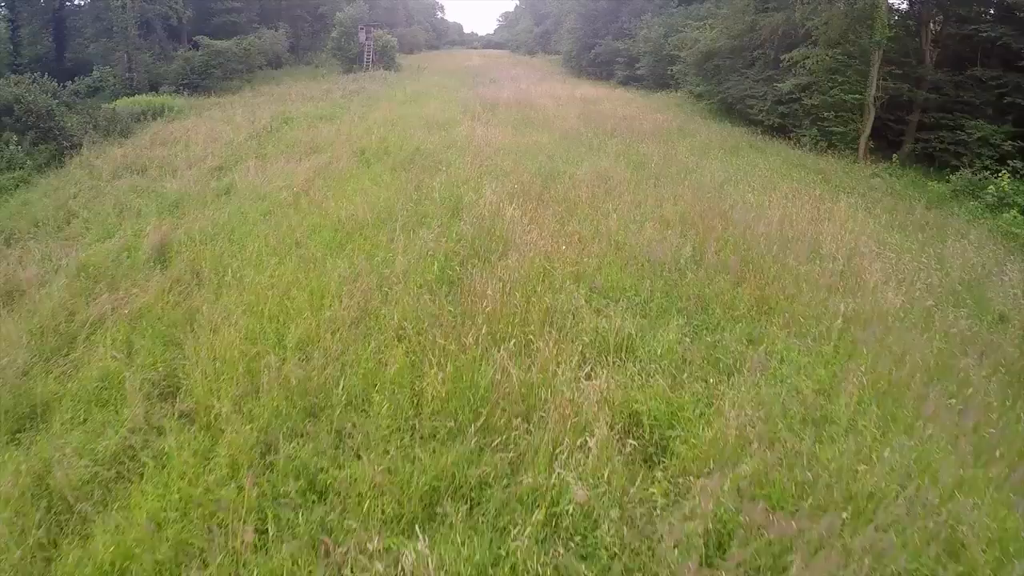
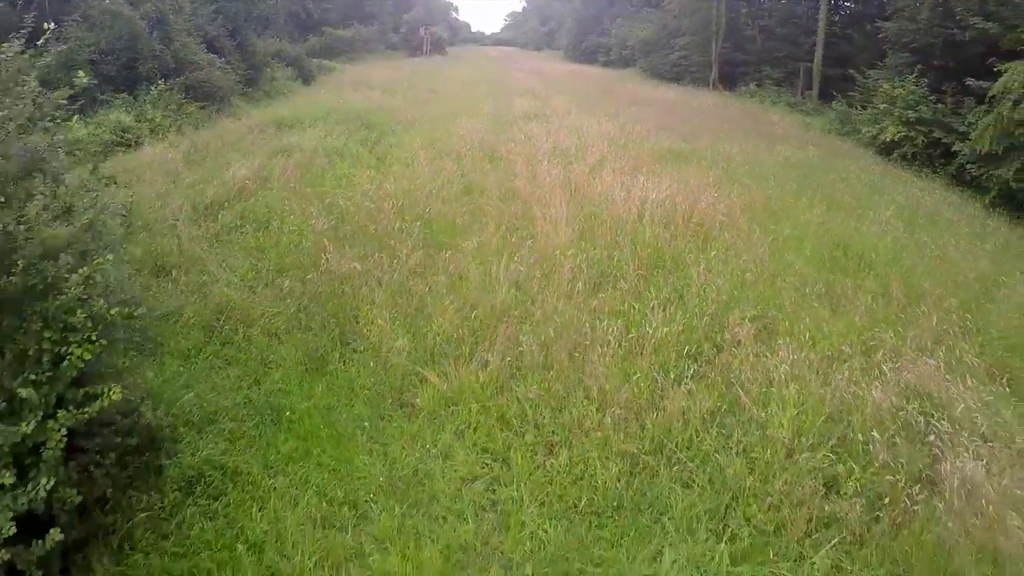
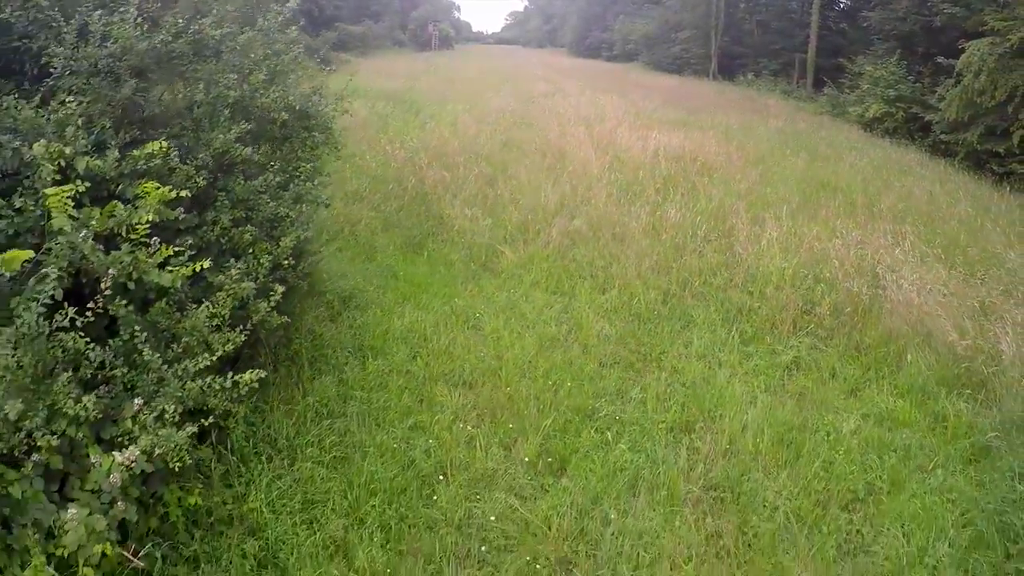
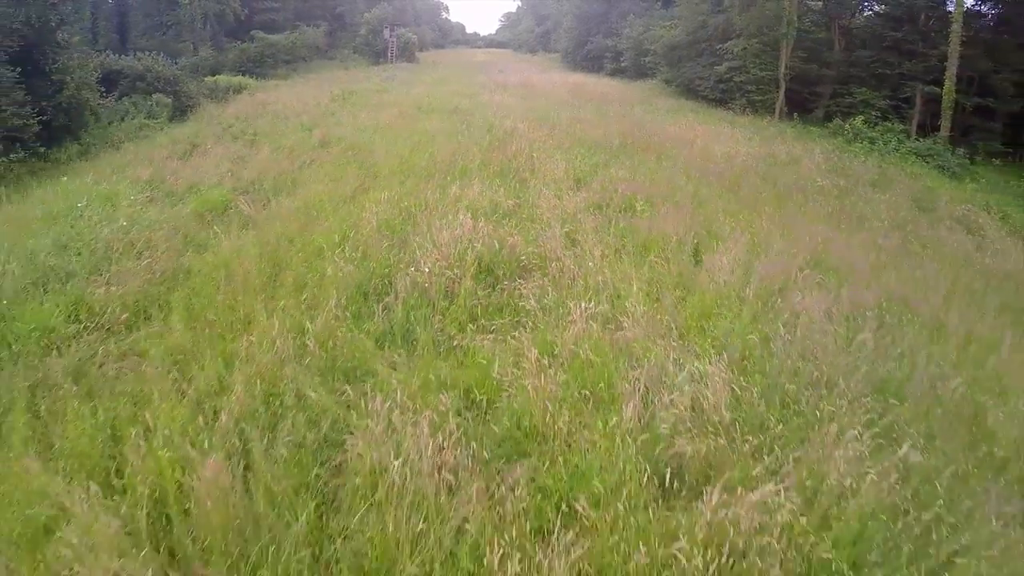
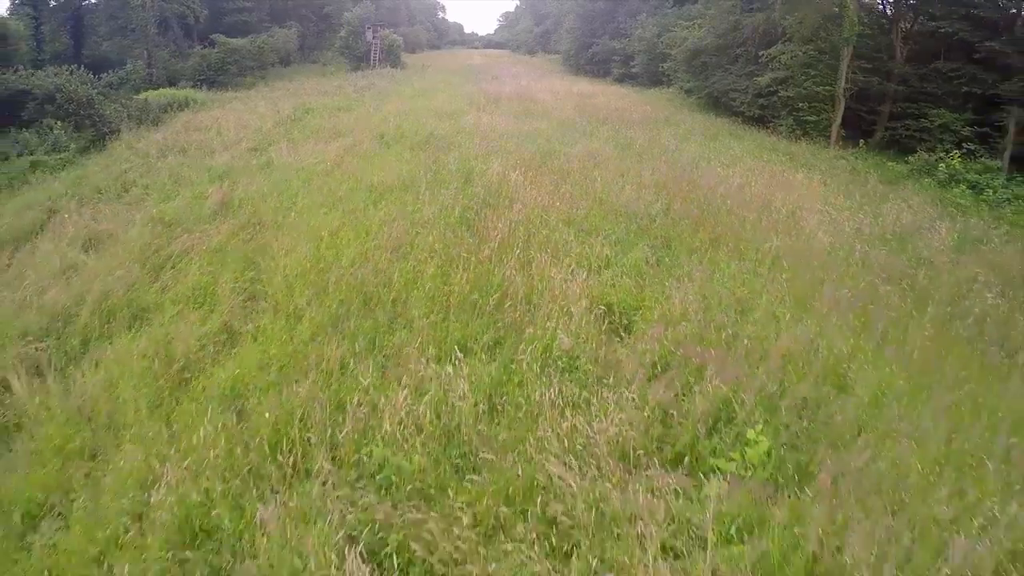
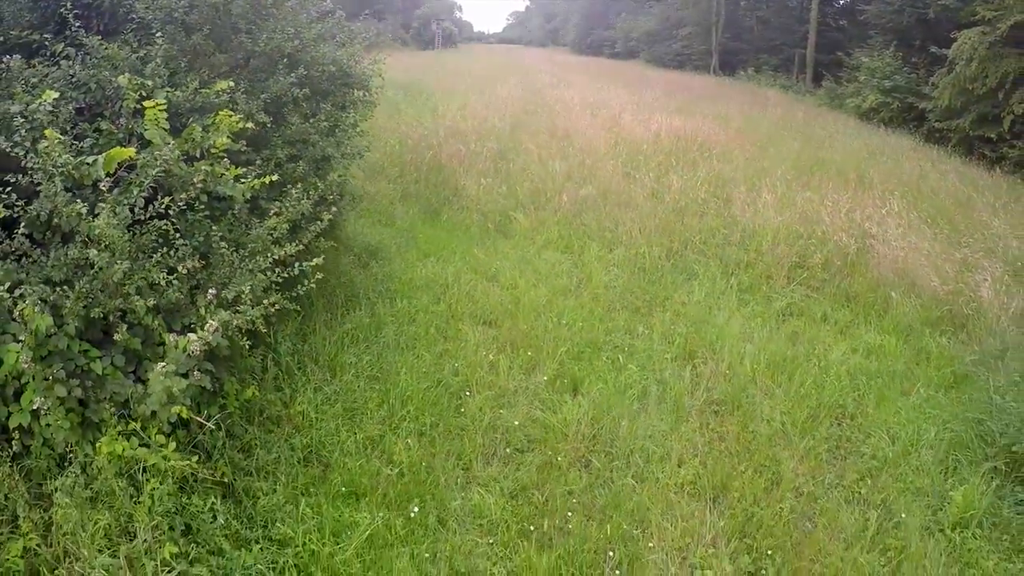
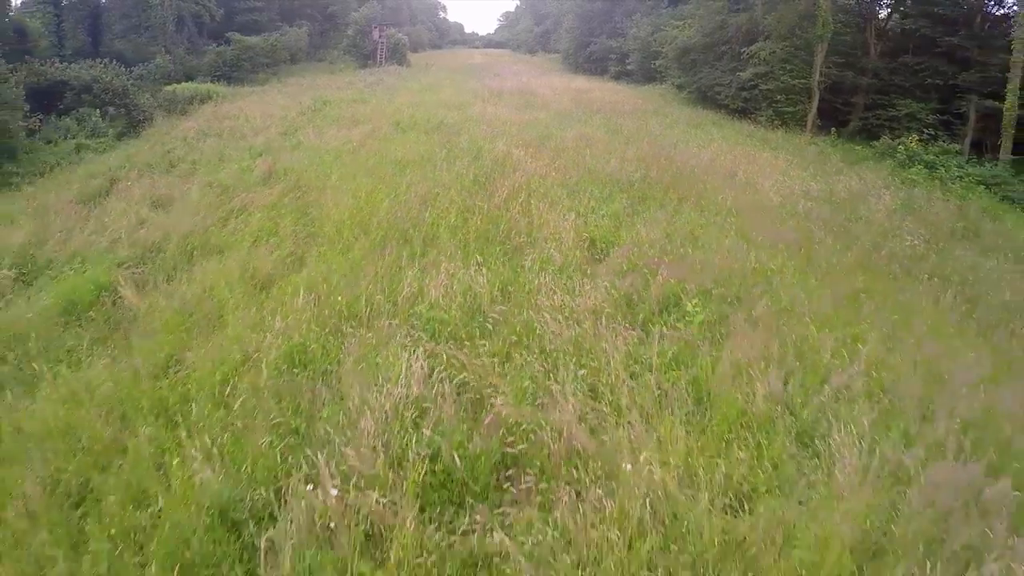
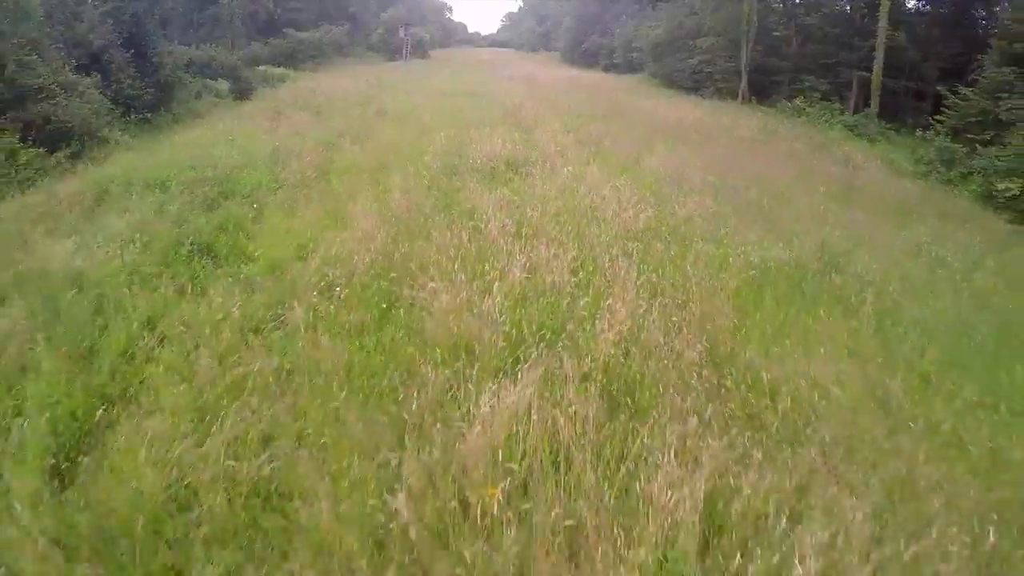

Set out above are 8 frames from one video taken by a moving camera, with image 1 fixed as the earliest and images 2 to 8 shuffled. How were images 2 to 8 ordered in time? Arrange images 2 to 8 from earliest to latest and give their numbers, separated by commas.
5, 7, 4, 8, 2, 3, 6
